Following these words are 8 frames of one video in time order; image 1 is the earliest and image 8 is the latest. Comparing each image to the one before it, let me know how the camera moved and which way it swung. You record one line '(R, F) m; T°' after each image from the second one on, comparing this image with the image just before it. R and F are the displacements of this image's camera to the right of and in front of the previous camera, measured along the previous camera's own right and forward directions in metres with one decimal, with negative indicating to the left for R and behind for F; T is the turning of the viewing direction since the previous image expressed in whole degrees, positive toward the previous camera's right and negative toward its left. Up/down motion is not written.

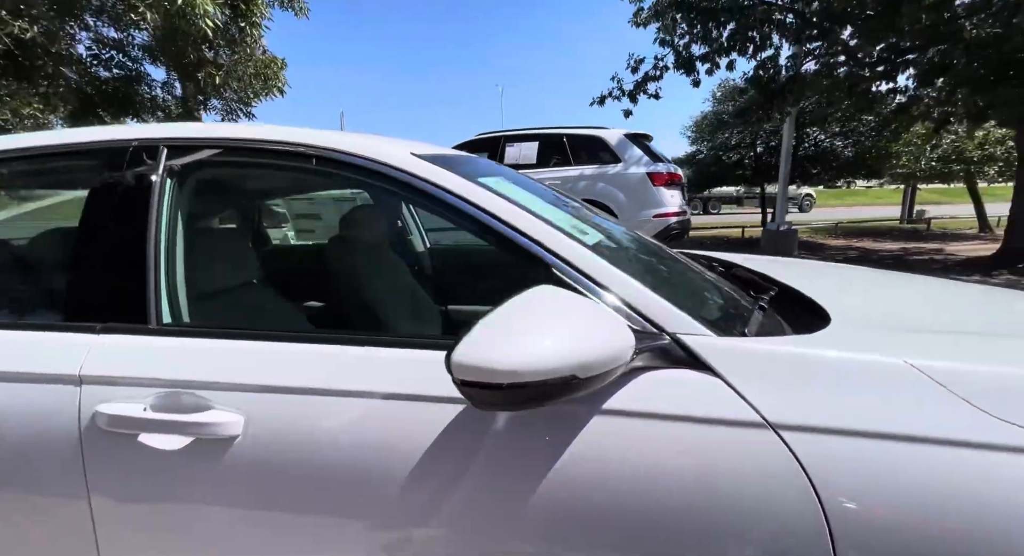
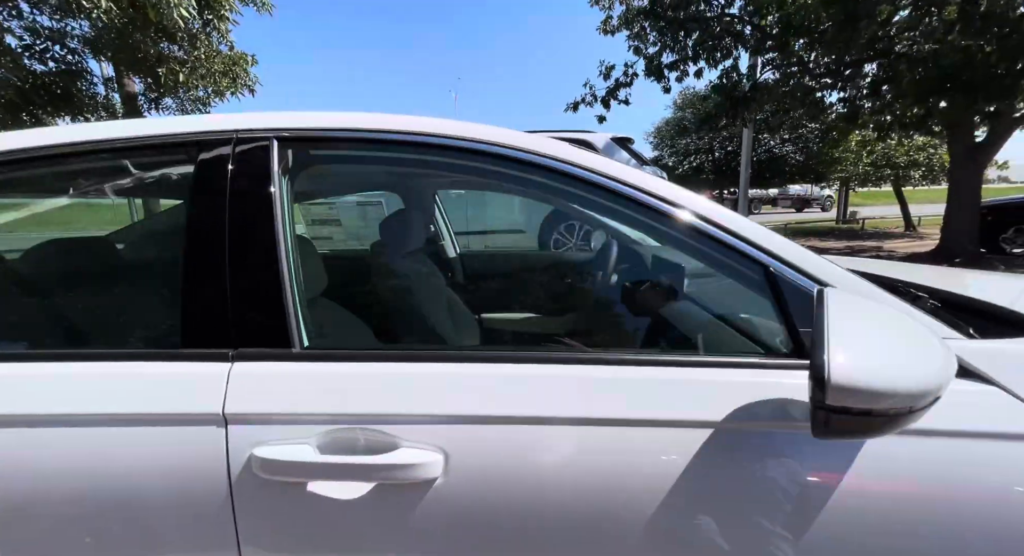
(-0.4, +0.1) m; +6°
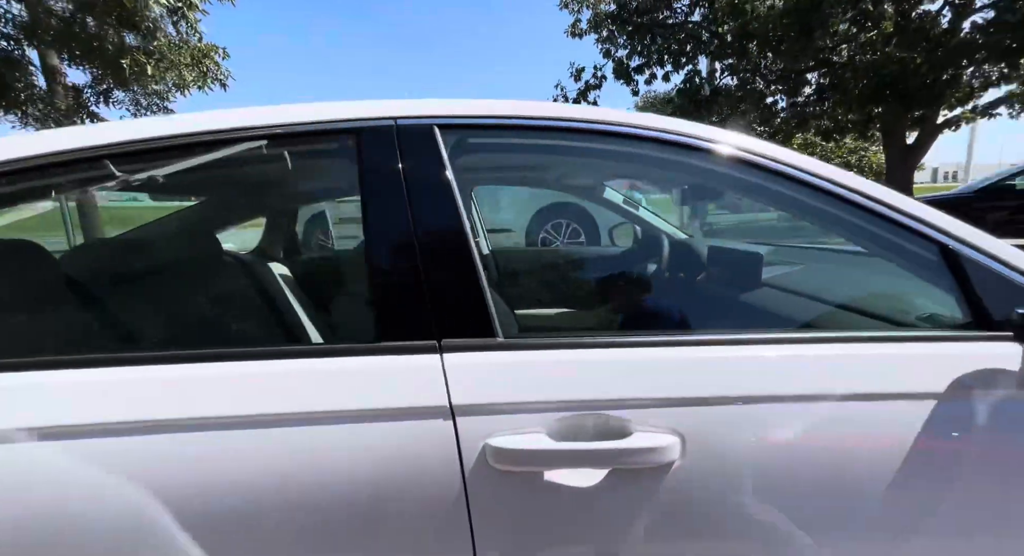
(-0.4, 0.0) m; +6°
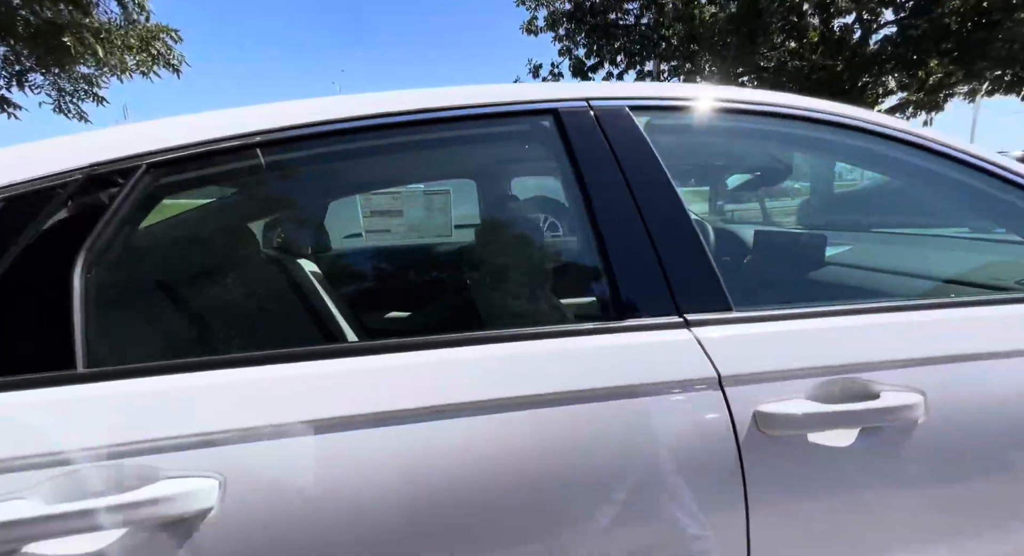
(-0.5, 0.0) m; +8°
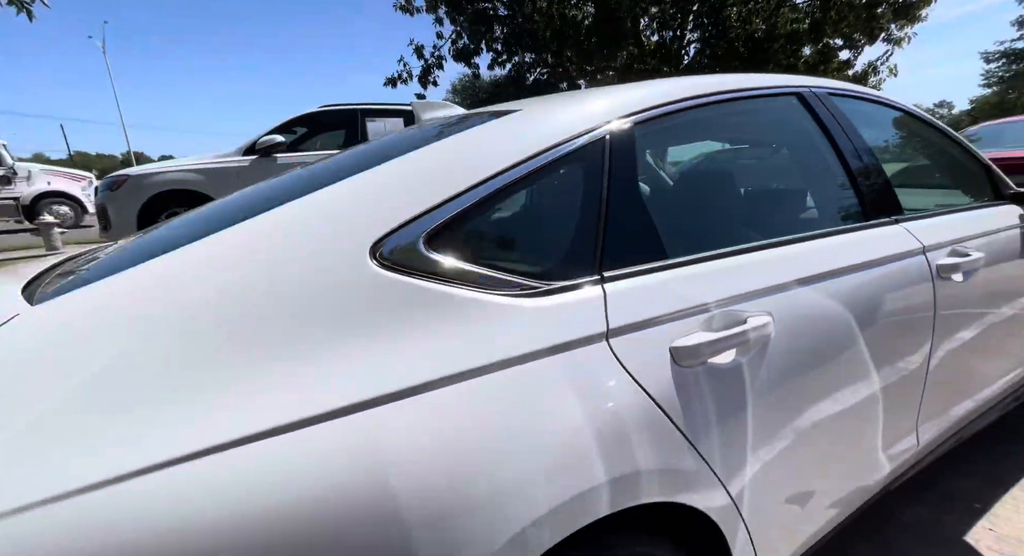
(-1.3, -0.2) m; +21°
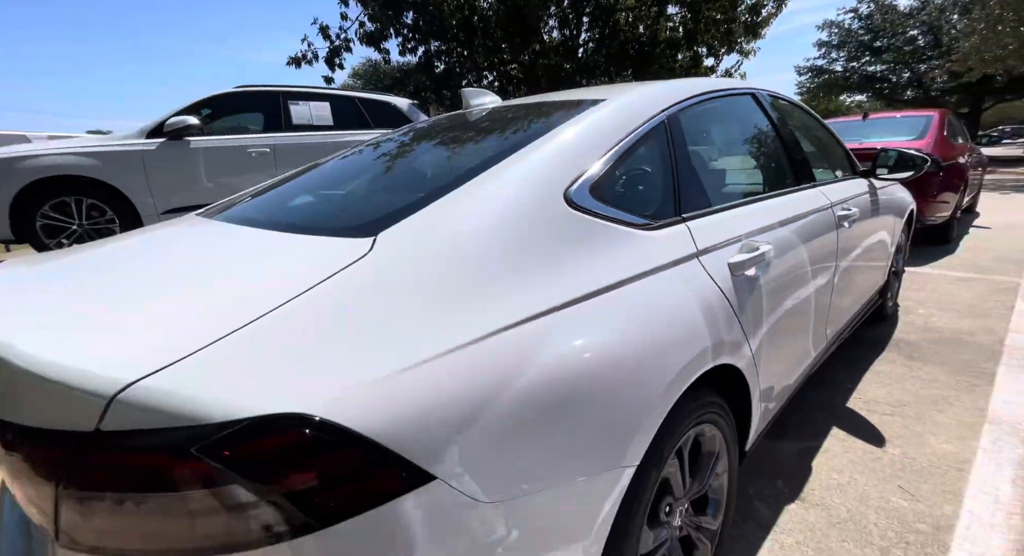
(-0.7, -0.3) m; +14°
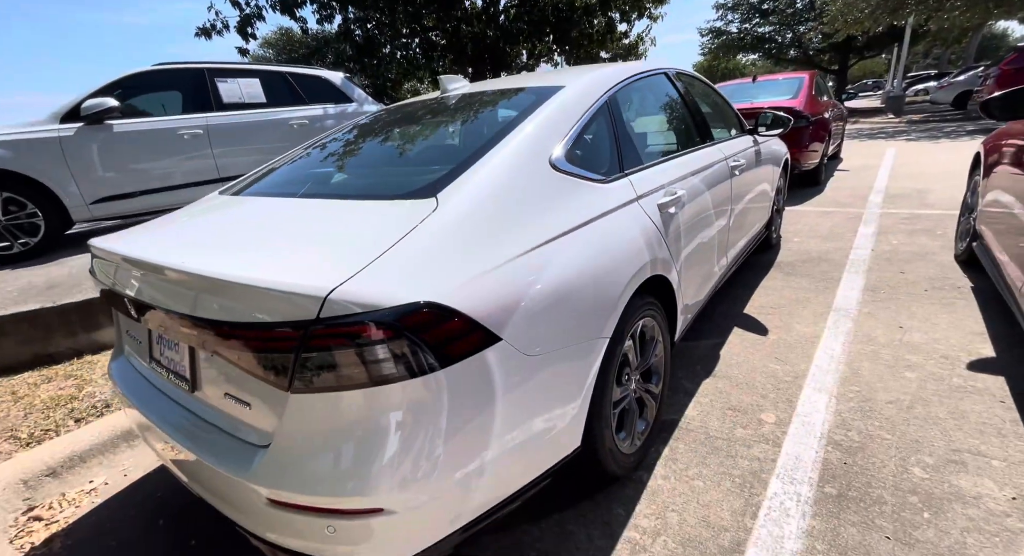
(-0.3, -0.5) m; +8°
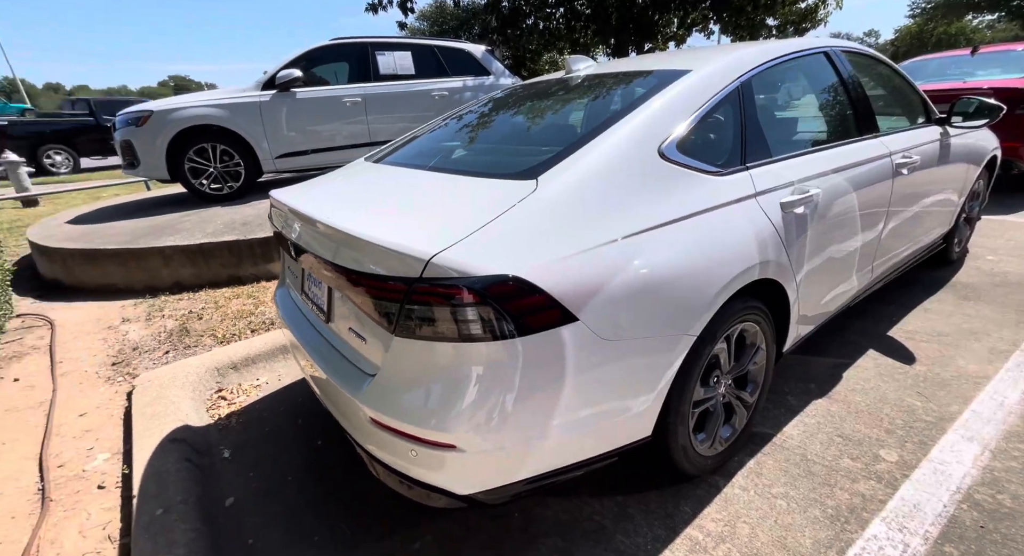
(+0.2, 0.0) m; -16°
